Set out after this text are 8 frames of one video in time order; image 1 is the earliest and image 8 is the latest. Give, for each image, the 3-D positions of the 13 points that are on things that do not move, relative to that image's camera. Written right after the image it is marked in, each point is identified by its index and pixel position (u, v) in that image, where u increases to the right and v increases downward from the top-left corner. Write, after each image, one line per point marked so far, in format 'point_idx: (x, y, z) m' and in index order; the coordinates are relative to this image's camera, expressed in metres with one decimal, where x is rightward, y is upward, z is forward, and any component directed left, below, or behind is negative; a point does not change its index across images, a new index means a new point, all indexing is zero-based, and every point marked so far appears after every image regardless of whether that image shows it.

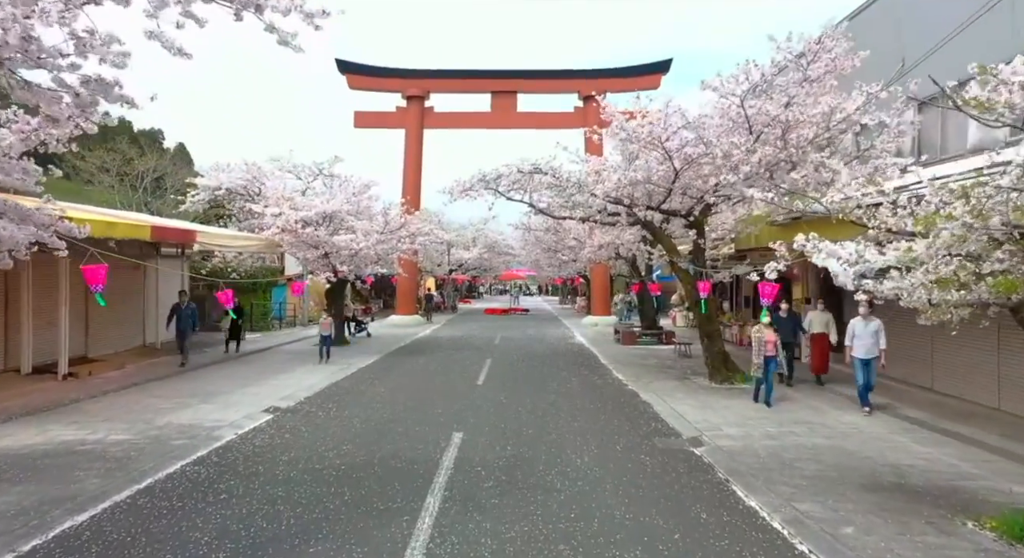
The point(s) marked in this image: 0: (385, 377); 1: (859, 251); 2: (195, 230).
0: (-3.1, -2.4, +14.6) m
1: (+3.0, +0.2, +5.1) m
2: (-7.4, +1.1, +13.7) m
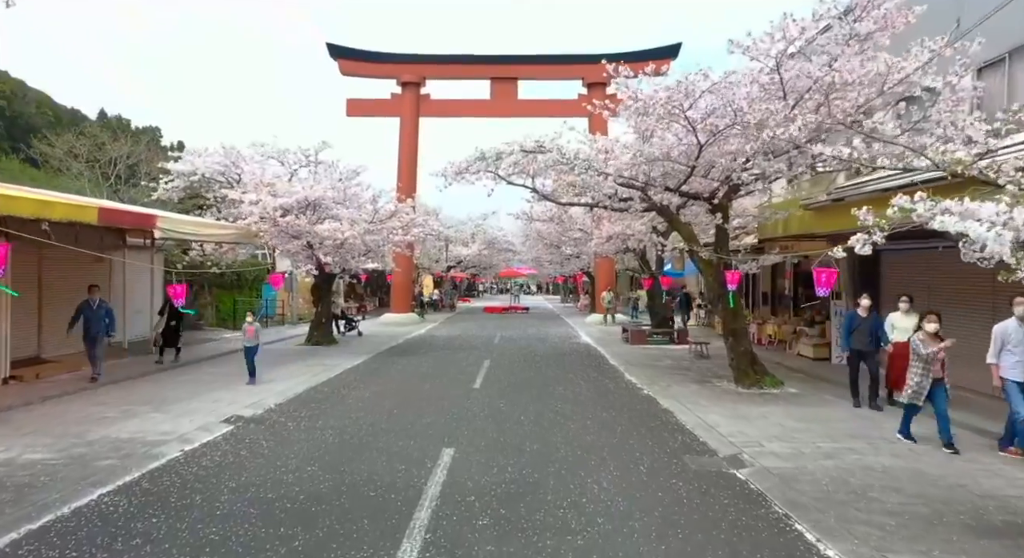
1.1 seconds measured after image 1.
0: (-3.1, -2.3, +13.1) m
1: (+3.0, +0.4, +3.6) m
2: (-7.3, +1.3, +12.2) m
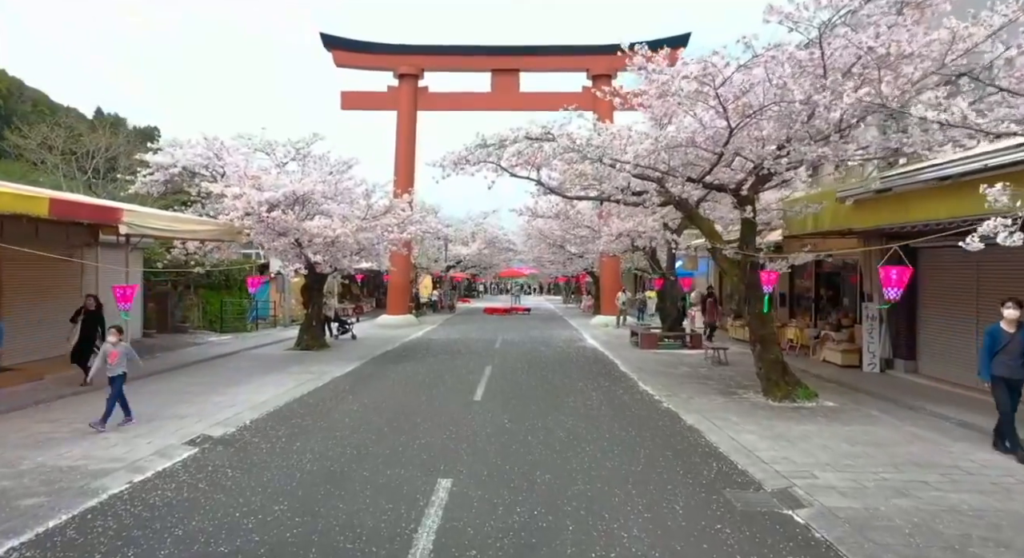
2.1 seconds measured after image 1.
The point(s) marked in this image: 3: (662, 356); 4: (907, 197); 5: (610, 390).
0: (-3.0, -2.3, +11.9) m
1: (+3.1, +0.4, +2.4) m
2: (-7.3, +1.3, +11.0) m
3: (+4.3, -2.2, +17.0) m
4: (+6.1, +1.3, +9.2) m
5: (+2.0, -2.2, +12.0) m
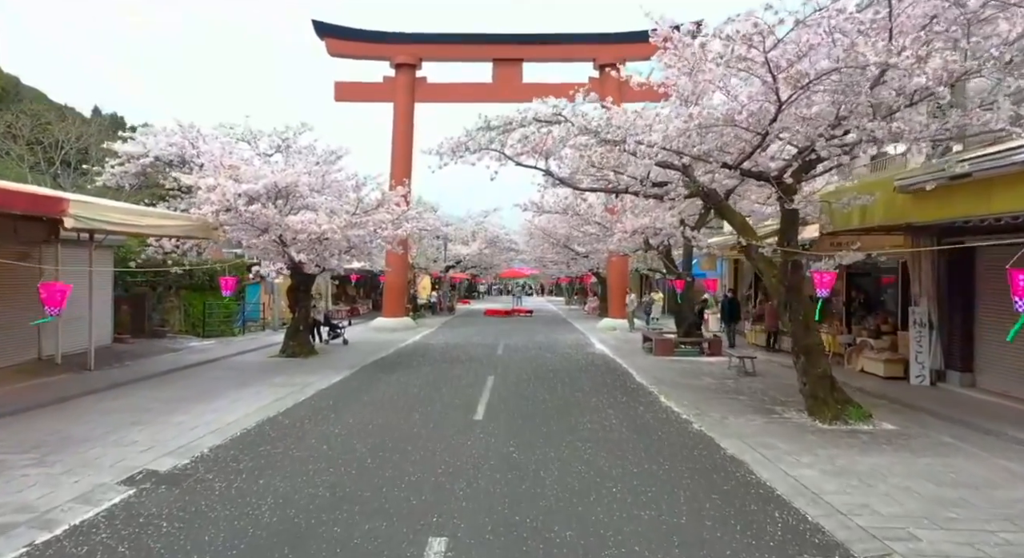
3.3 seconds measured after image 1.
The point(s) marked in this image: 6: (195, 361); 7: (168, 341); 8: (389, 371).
0: (-2.9, -2.3, +10.5) m
1: (+3.2, +0.4, +0.9) m
2: (-7.2, +1.3, +9.6) m
3: (+4.4, -2.2, +15.5) m
4: (+6.2, +1.3, +7.7) m
5: (+2.1, -2.3, +10.5) m
6: (-8.4, -2.2, +15.8) m
7: (-10.9, -2.0, +18.8) m
8: (-3.1, -2.3, +14.9) m
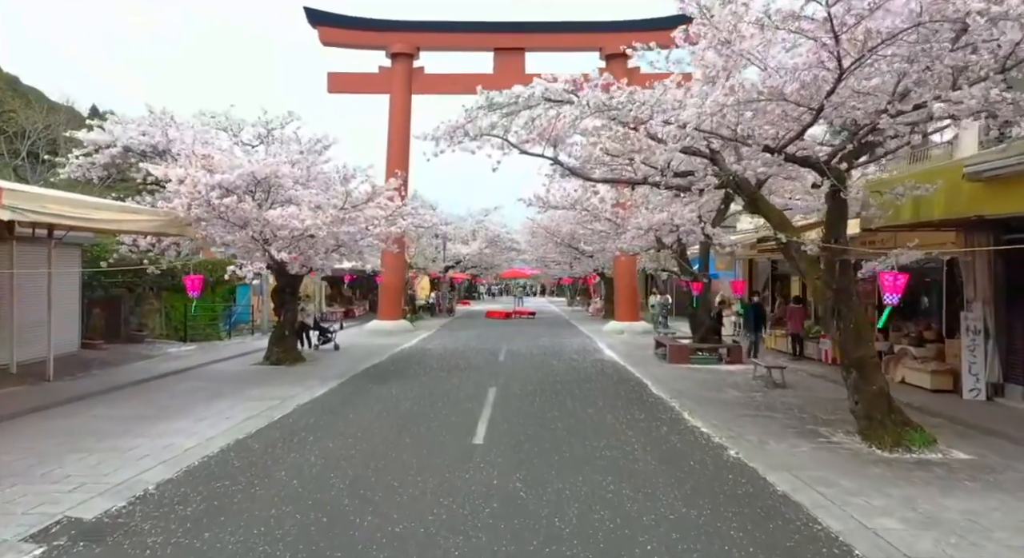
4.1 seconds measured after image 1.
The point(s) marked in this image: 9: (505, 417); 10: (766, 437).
0: (-2.8, -2.3, +9.2) m
1: (+3.2, +0.4, -0.4) m
2: (-7.1, +1.3, +8.3) m
3: (+4.5, -2.3, +14.2) m
4: (+6.3, +1.2, +6.4) m
5: (+2.2, -2.3, +9.2) m
6: (-8.4, -2.2, +14.5) m
7: (-10.8, -2.0, +17.5) m
8: (-3.0, -2.3, +13.6) m
9: (-0.1, -2.3, +9.8) m
10: (+3.6, -2.2, +8.5) m
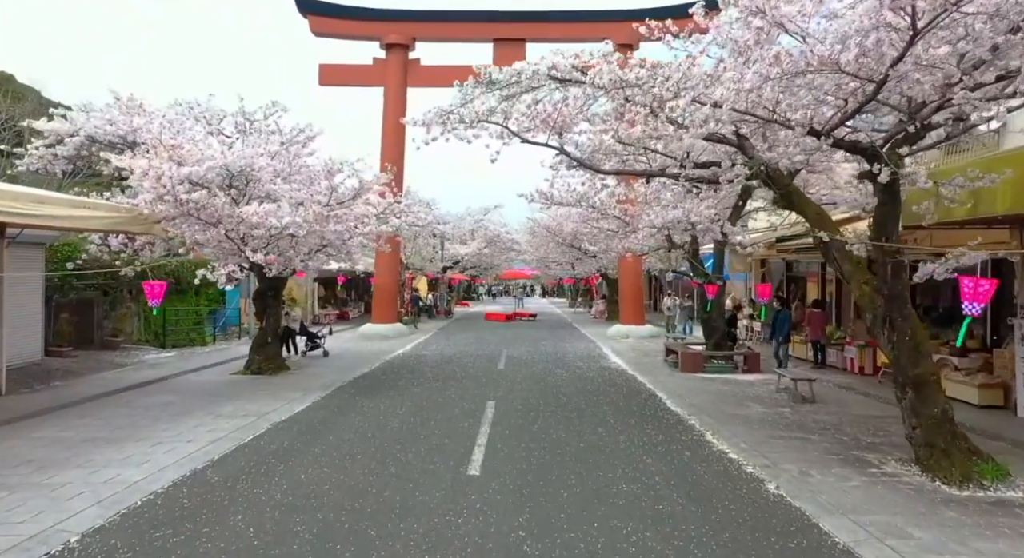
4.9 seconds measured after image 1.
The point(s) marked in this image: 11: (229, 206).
0: (-2.8, -2.4, +8.0) m
1: (+3.2, +0.3, -1.5) m
2: (-7.1, +1.2, +7.1) m
3: (+4.5, -2.3, +13.1) m
4: (+6.3, +1.2, +5.3) m
5: (+2.2, -2.3, +8.0) m
6: (-8.4, -2.3, +13.4) m
7: (-10.8, -2.1, +16.3) m
8: (-3.0, -2.4, +12.5) m
9: (-0.1, -2.3, +8.7) m
10: (+3.6, -2.3, +7.4) m
11: (-5.5, +1.4, +11.4) m
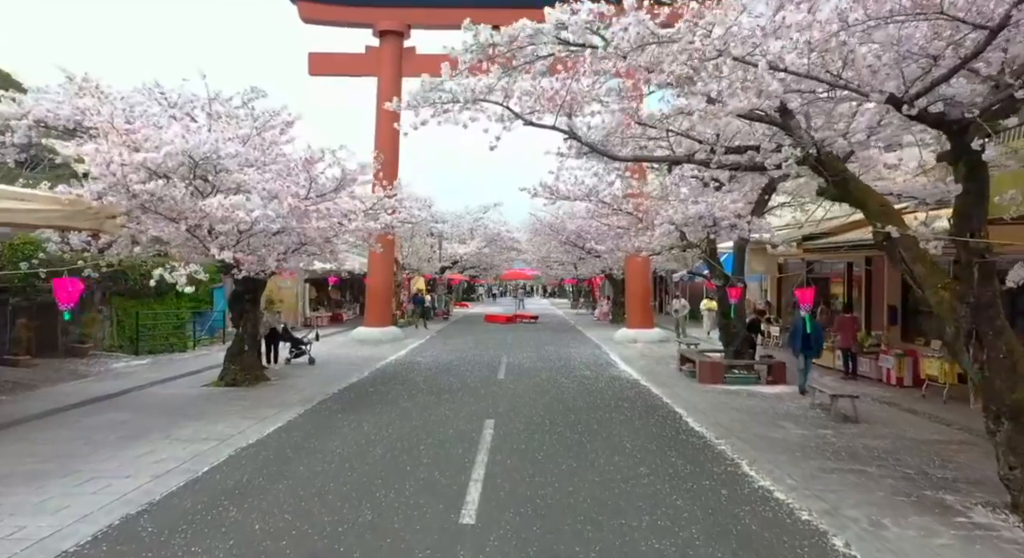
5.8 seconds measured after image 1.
0: (-2.8, -2.4, +6.7) m
1: (+3.3, +0.3, -2.9) m
2: (-7.0, +1.2, +5.8) m
3: (+4.5, -2.4, +11.7) m
4: (+6.3, +1.1, +3.9) m
5: (+2.2, -2.4, +6.7) m
6: (-8.3, -2.3, +12.0) m
7: (-10.7, -2.1, +15.0) m
8: (-3.0, -2.4, +11.1) m
9: (-0.1, -2.4, +7.3) m
10: (+3.7, -2.3, +6.0) m
11: (-5.4, +1.4, +10.1) m
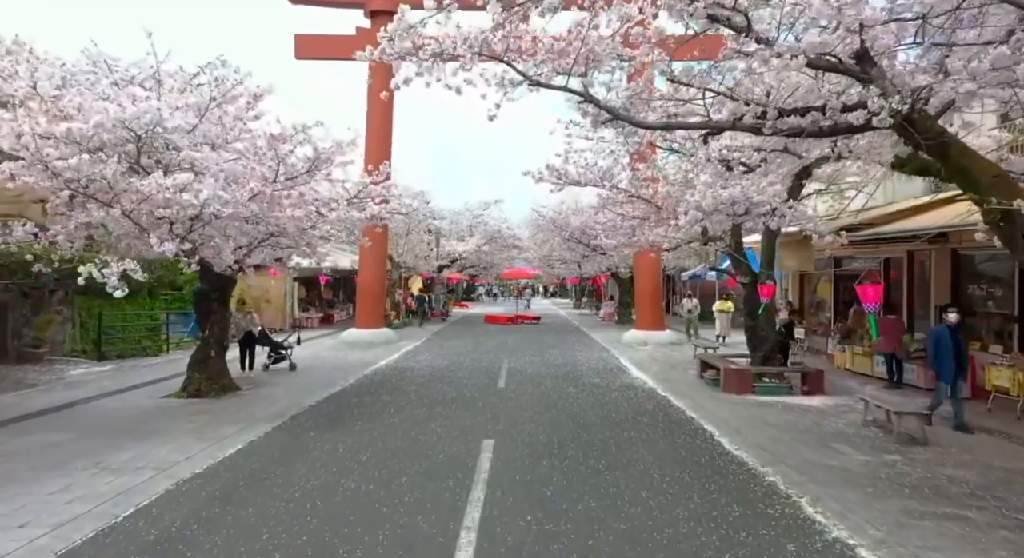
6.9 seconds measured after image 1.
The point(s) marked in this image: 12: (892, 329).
0: (-2.8, -2.3, +5.1) m
1: (+3.3, +0.3, -4.4) m
2: (-7.0, +1.2, +4.2) m
3: (+4.5, -2.3, +10.2) m
4: (+6.3, +1.2, +2.4) m
5: (+2.2, -2.3, +5.1) m
6: (-8.3, -2.3, +10.5) m
7: (-10.7, -2.0, +13.5) m
8: (-3.0, -2.4, +9.6) m
9: (0.0, -2.3, +5.8) m
10: (+3.7, -2.3, +4.4) m
11: (-5.4, +1.4, +8.5) m
12: (+7.7, -1.0, +12.0) m
